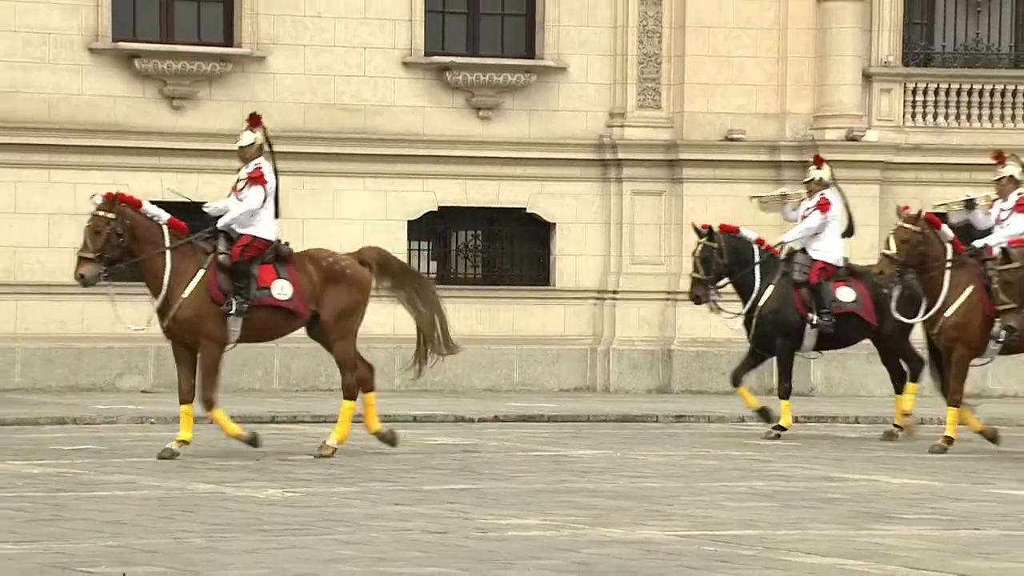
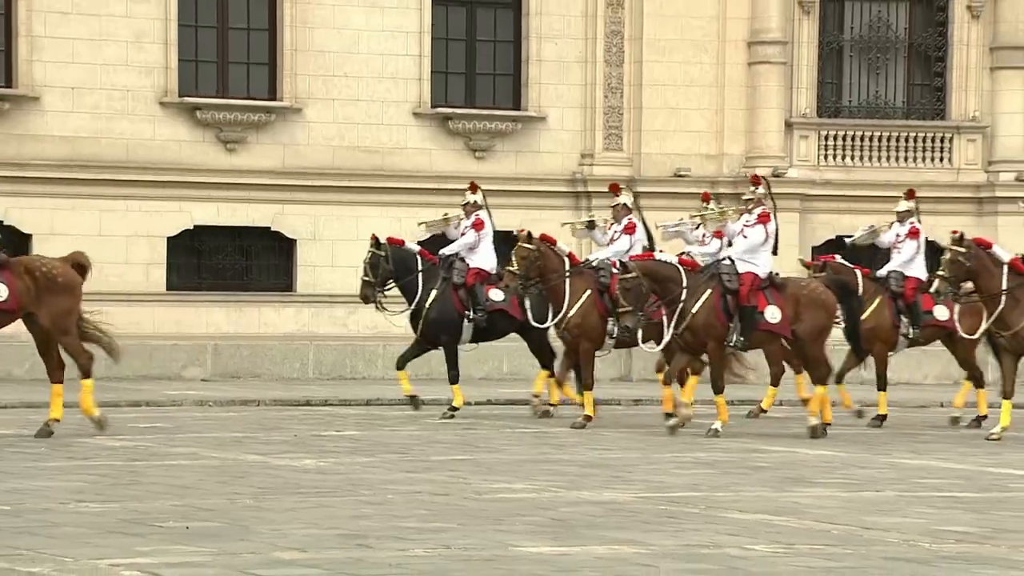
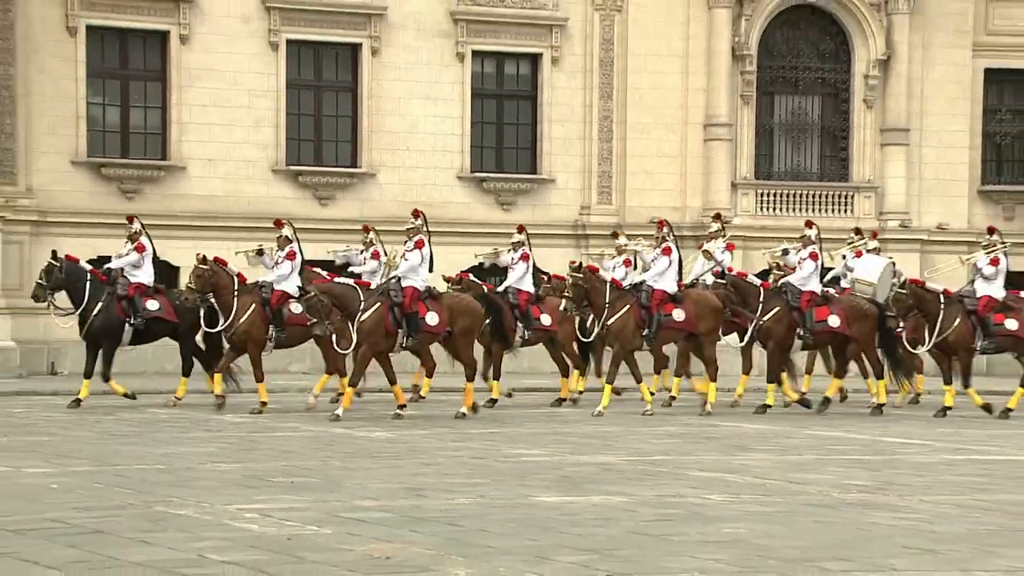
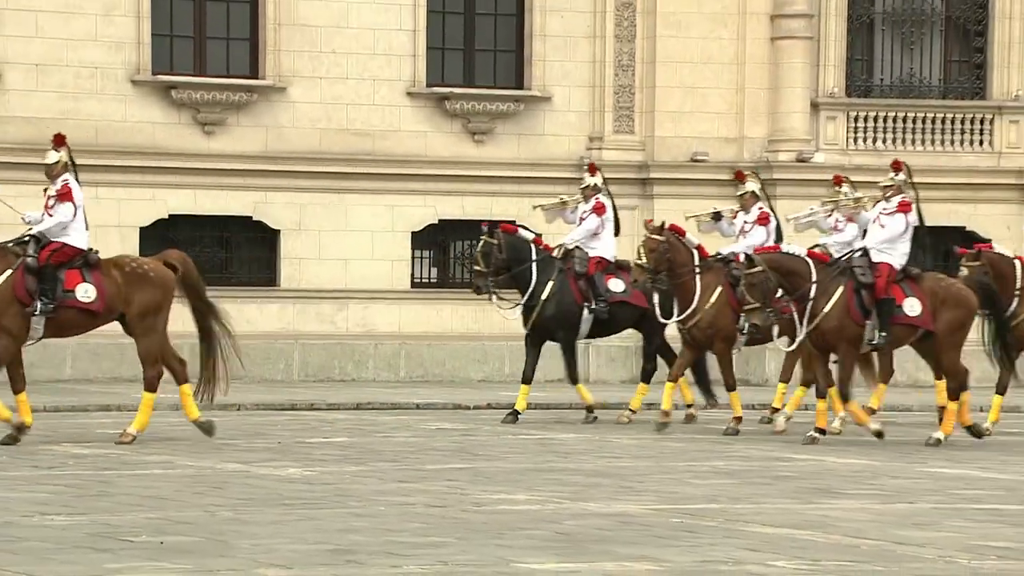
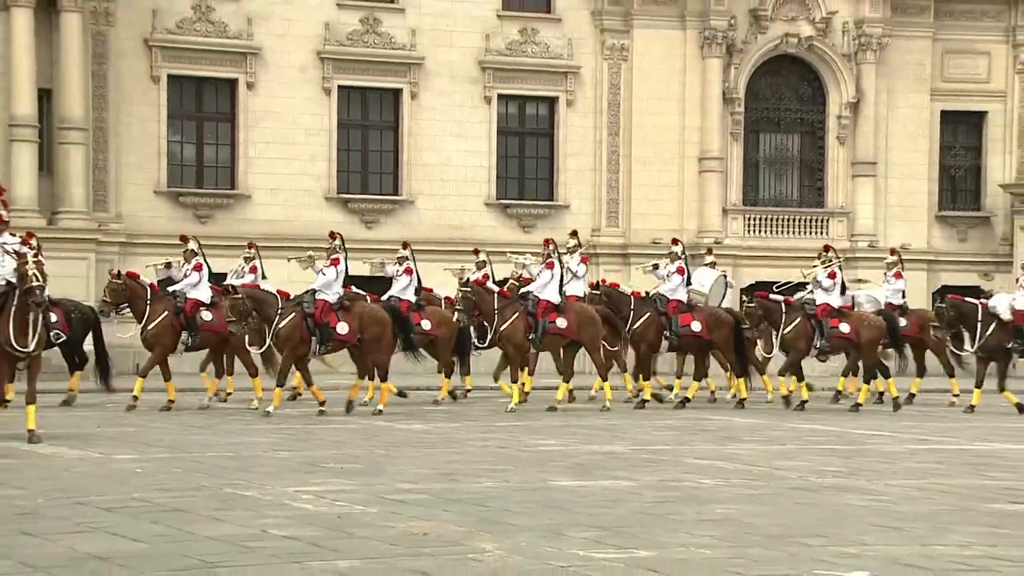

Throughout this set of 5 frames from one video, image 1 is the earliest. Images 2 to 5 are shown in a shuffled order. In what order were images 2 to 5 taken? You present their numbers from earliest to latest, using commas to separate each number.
4, 2, 3, 5
